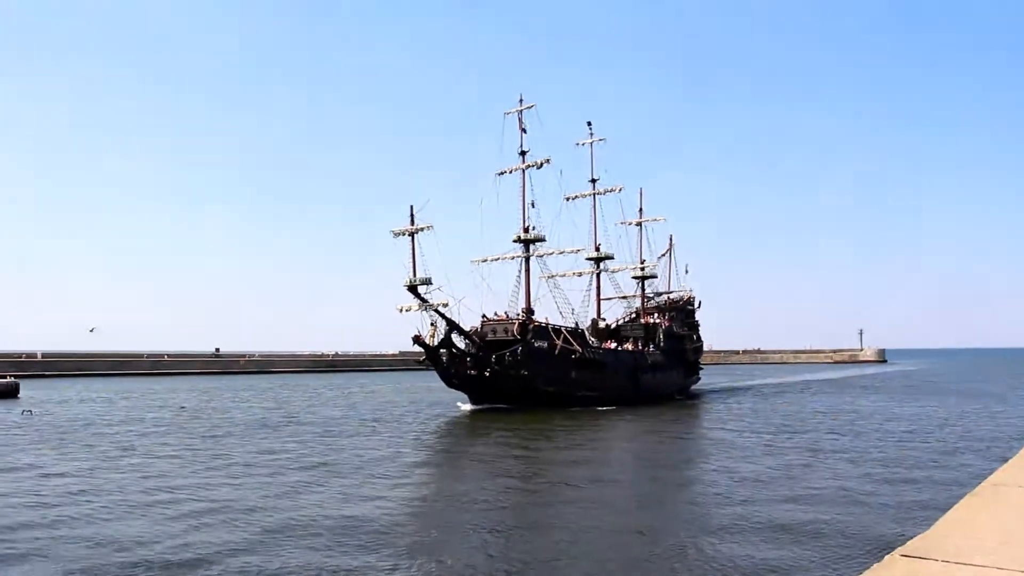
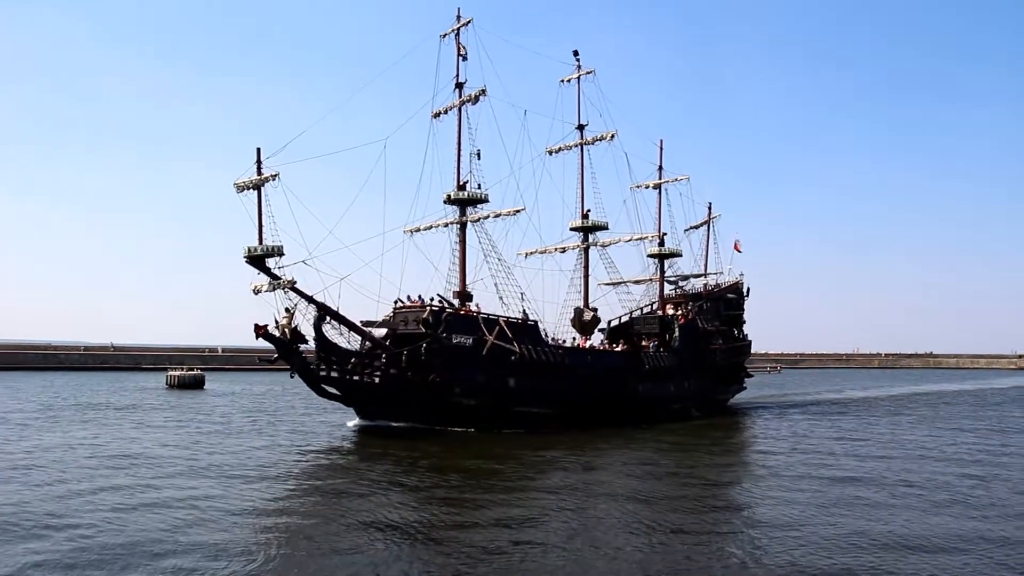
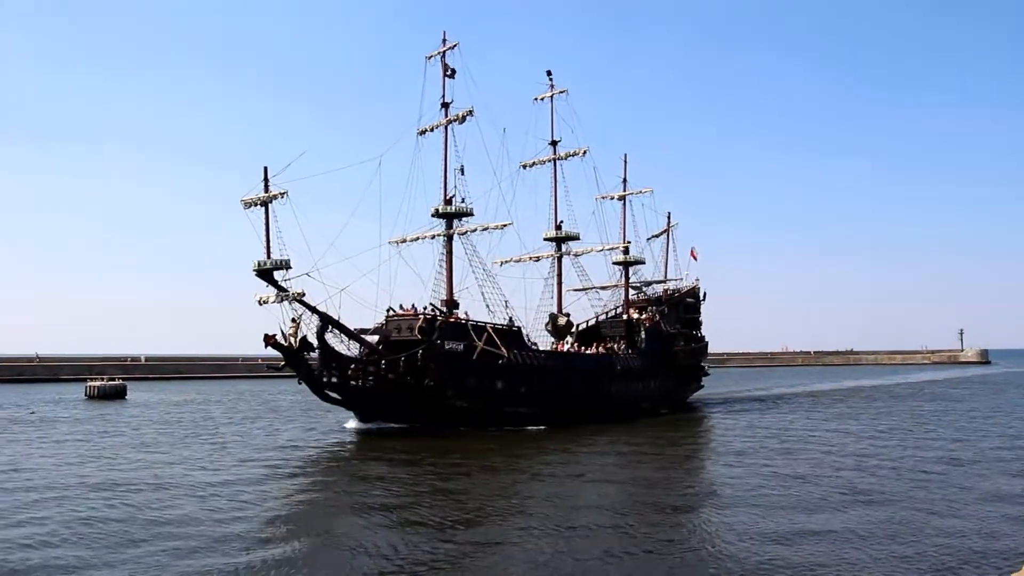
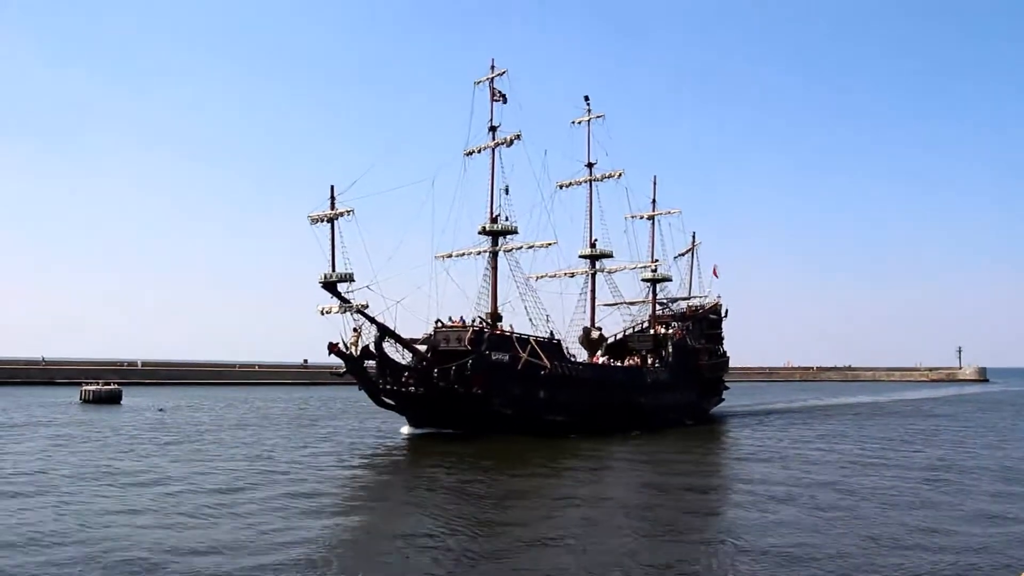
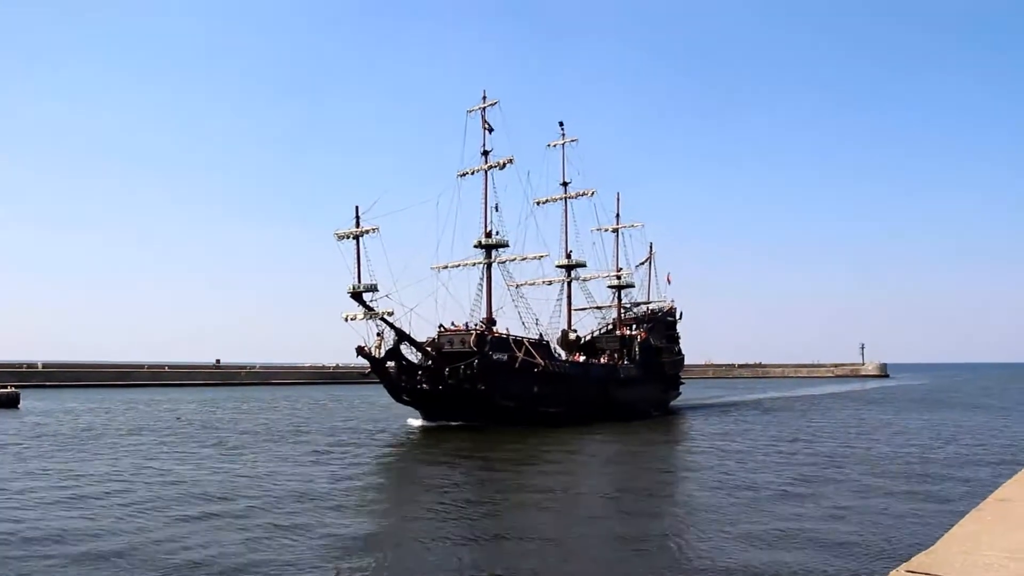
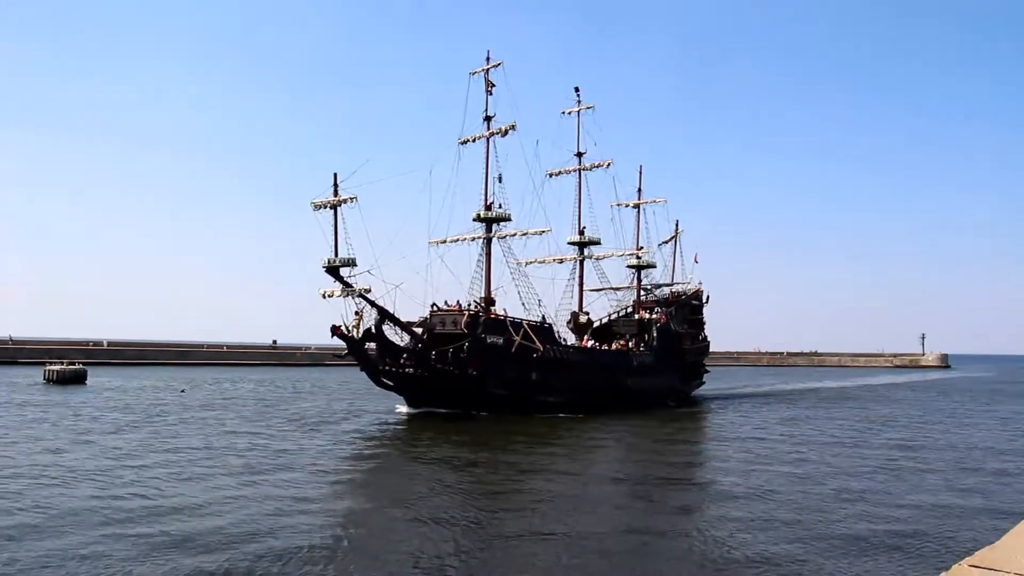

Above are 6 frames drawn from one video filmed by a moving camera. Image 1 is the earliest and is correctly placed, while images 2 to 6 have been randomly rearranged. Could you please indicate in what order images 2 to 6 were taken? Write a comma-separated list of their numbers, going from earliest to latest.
5, 6, 4, 3, 2
